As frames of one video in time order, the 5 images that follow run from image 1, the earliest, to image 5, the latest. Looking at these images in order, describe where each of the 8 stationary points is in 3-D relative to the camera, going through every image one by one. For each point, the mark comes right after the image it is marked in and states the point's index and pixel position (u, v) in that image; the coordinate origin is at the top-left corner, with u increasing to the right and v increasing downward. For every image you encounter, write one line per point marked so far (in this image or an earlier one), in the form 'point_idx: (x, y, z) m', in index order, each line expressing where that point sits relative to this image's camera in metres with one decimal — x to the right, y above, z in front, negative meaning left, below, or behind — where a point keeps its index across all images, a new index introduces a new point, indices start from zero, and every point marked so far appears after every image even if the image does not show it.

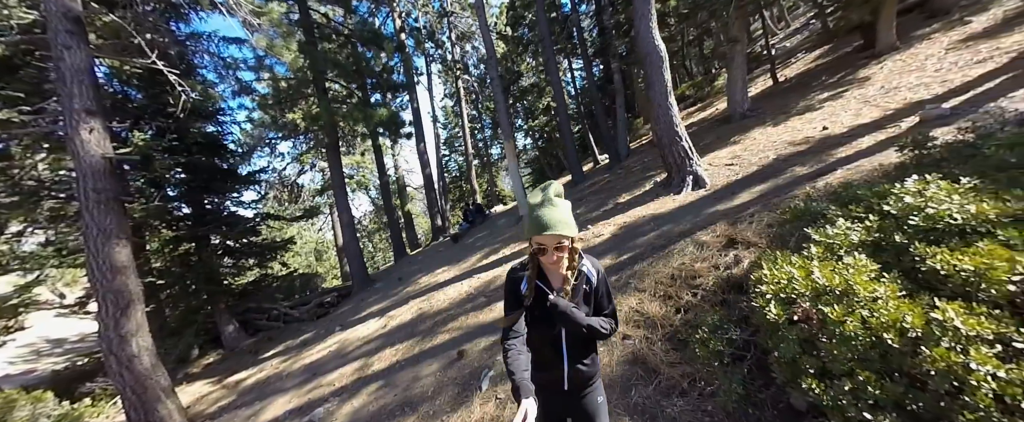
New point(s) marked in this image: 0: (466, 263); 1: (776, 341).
0: (-1.3, -1.6, +9.3) m
1: (+2.3, -1.1, +2.7) m
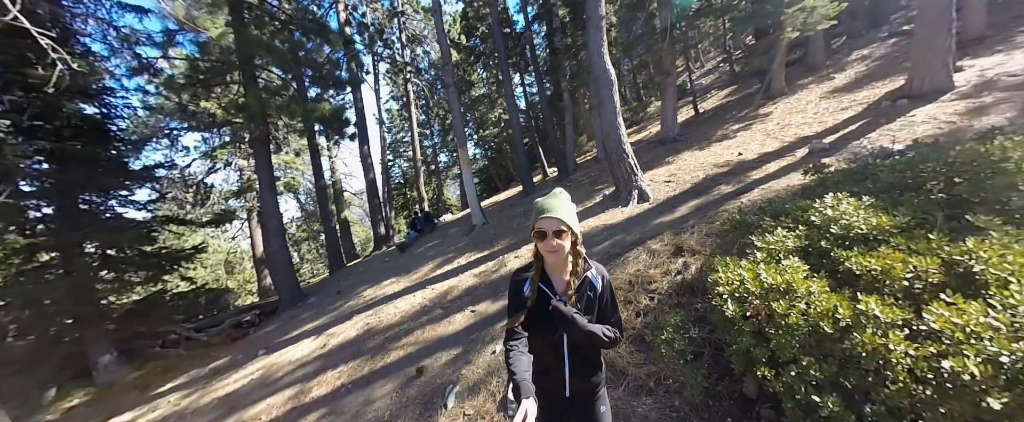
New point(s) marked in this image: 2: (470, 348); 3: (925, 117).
0: (-2.7, -1.8, +8.9) m
1: (+2.2, -1.2, +3.1) m
2: (-0.7, -2.2, +5.1) m
3: (+8.1, +1.8, +6.1) m
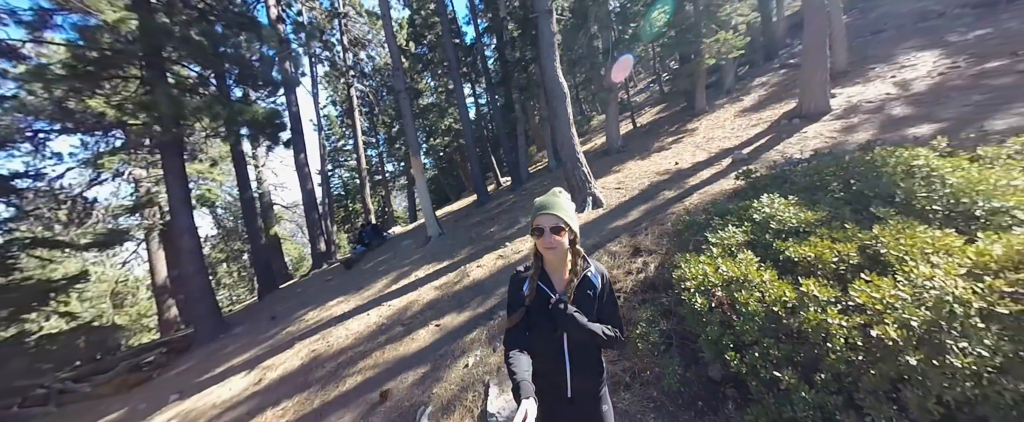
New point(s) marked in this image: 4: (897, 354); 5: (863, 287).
0: (-3.7, -2.1, +8.2) m
1: (+2.0, -1.2, +3.4) m
2: (-1.1, -2.4, +4.9) m
3: (+7.2, +1.8, +7.5) m
4: (+2.5, -0.9, +2.1) m
5: (+2.9, -0.6, +2.6) m
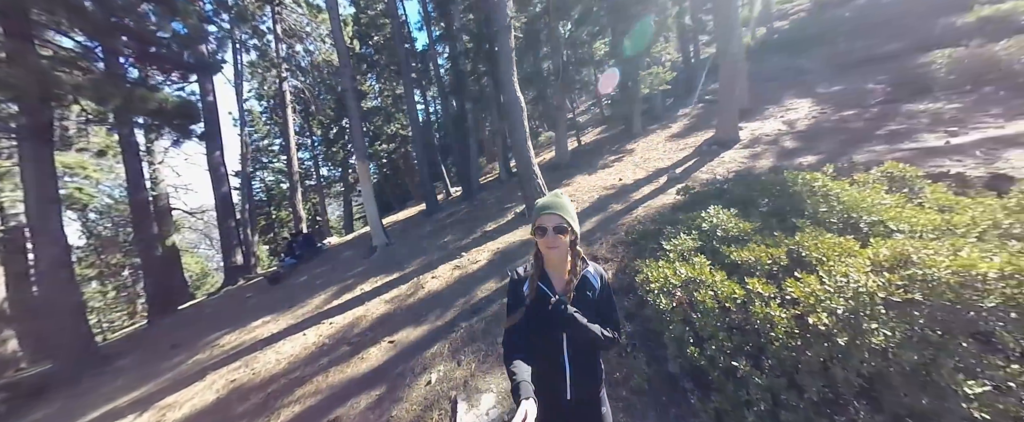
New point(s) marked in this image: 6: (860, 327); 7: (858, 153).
0: (-4.8, -2.3, +7.2) m
1: (+1.8, -1.3, +3.7) m
2: (-1.6, -2.5, +4.5) m
3: (+6.1, +1.5, +8.8) m
4: (+2.5, -1.0, +2.5) m
5: (+2.8, -0.7, +3.1) m
6: (+2.6, -0.9, +2.4) m
7: (+7.6, +1.3, +6.8) m
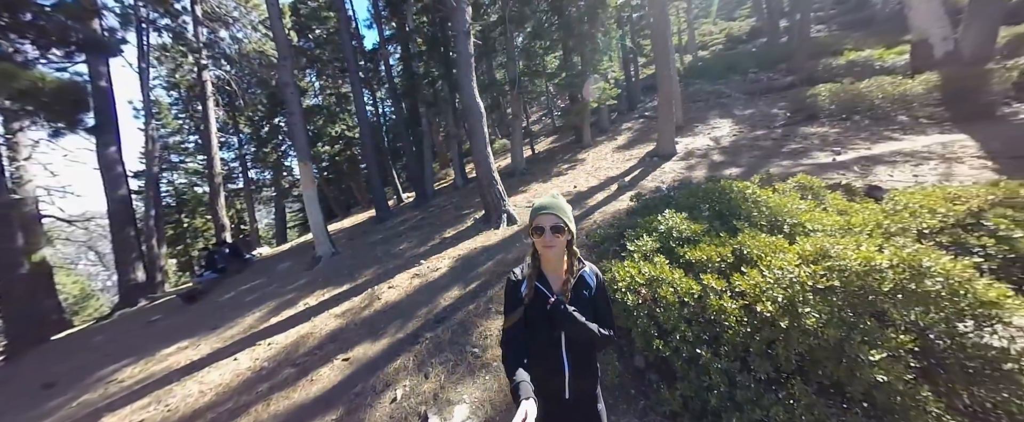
0: (-5.6, -2.4, +6.3) m
1: (+1.5, -1.4, +3.9) m
2: (-2.0, -2.5, +4.1) m
3: (+4.9, +1.3, +9.8) m
4: (+2.4, -1.0, +2.8) m
5: (+2.6, -0.7, +3.5) m
6: (+2.5, -0.9, +2.7) m
7: (+6.7, +1.1, +8.0) m
